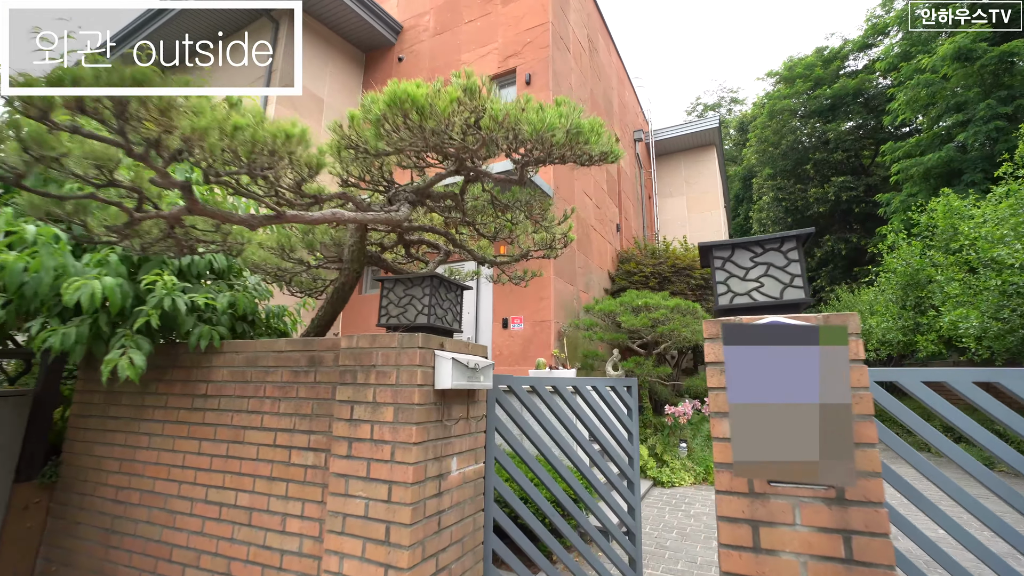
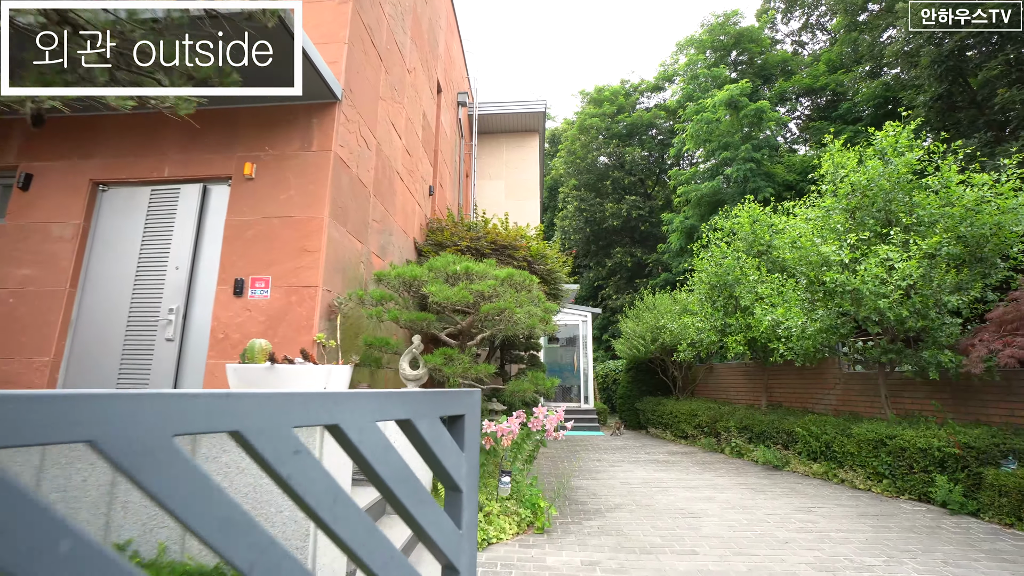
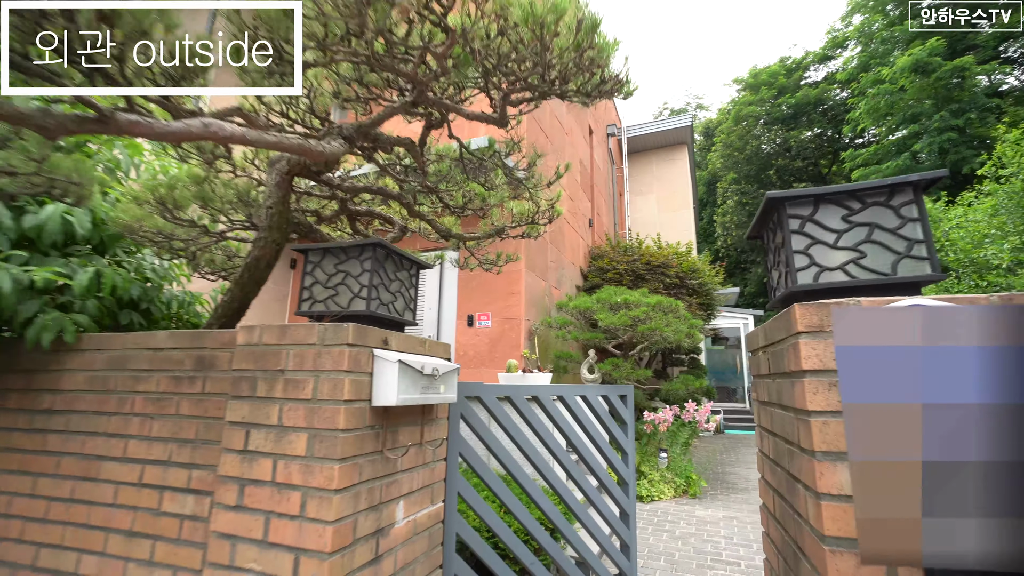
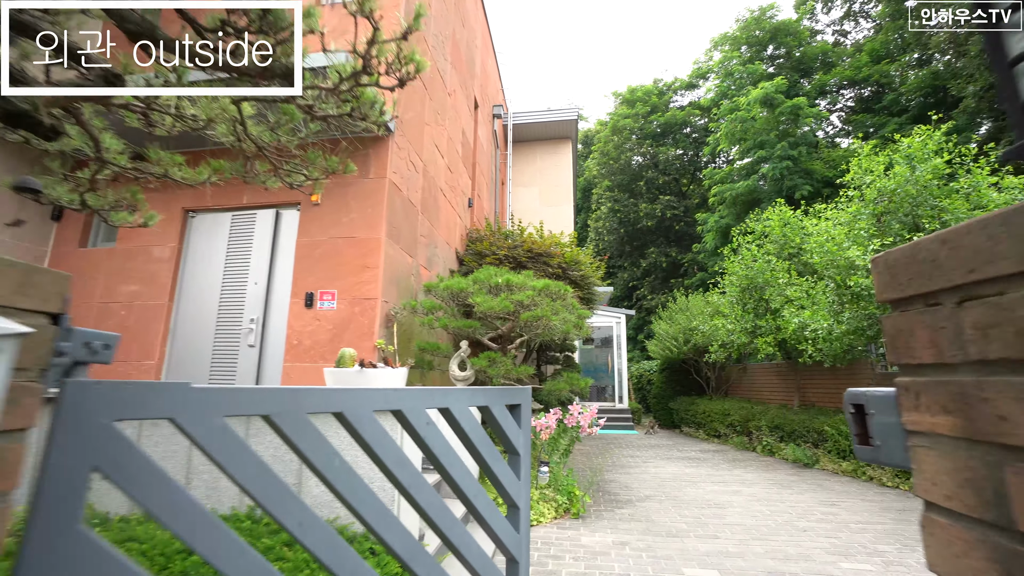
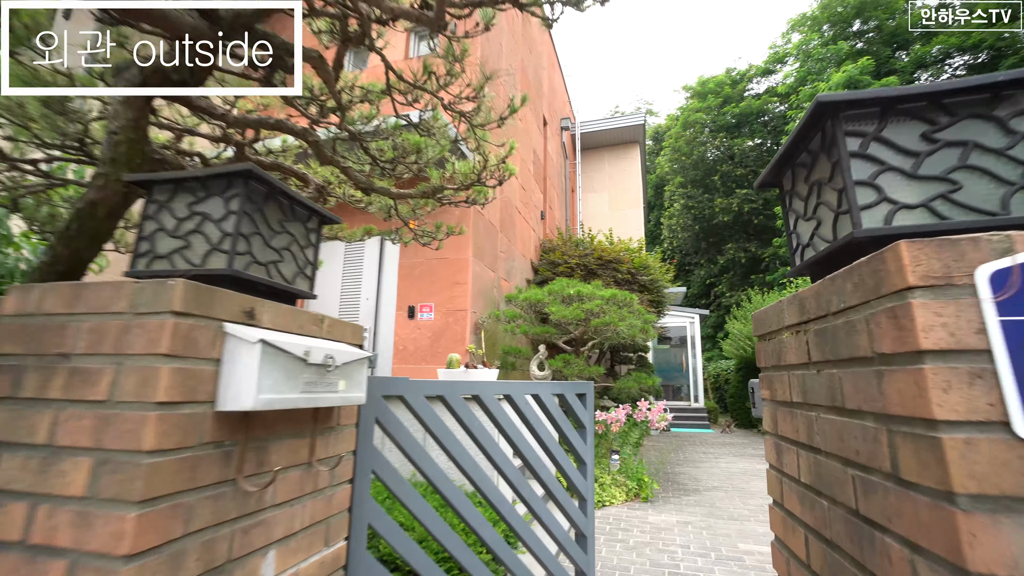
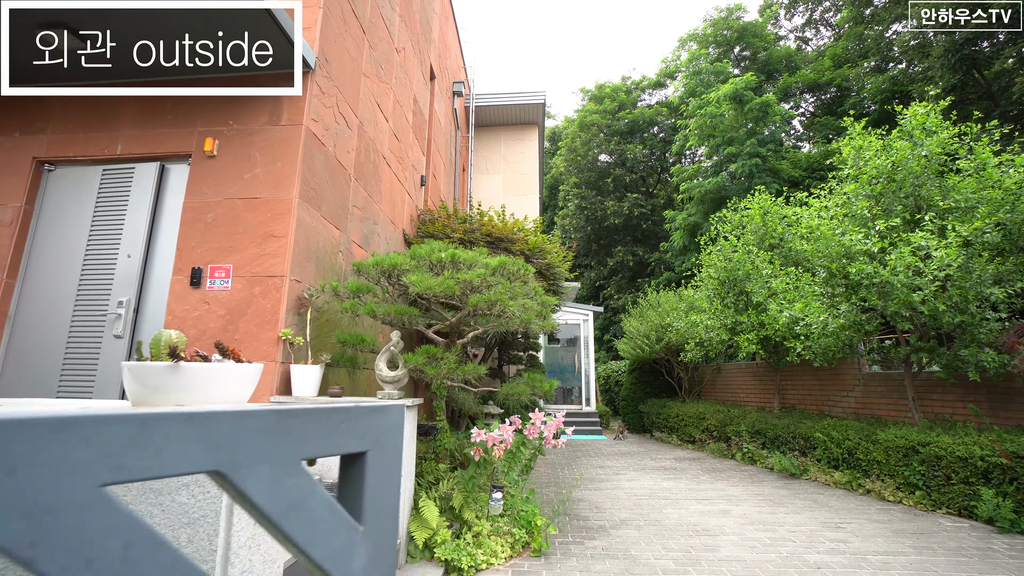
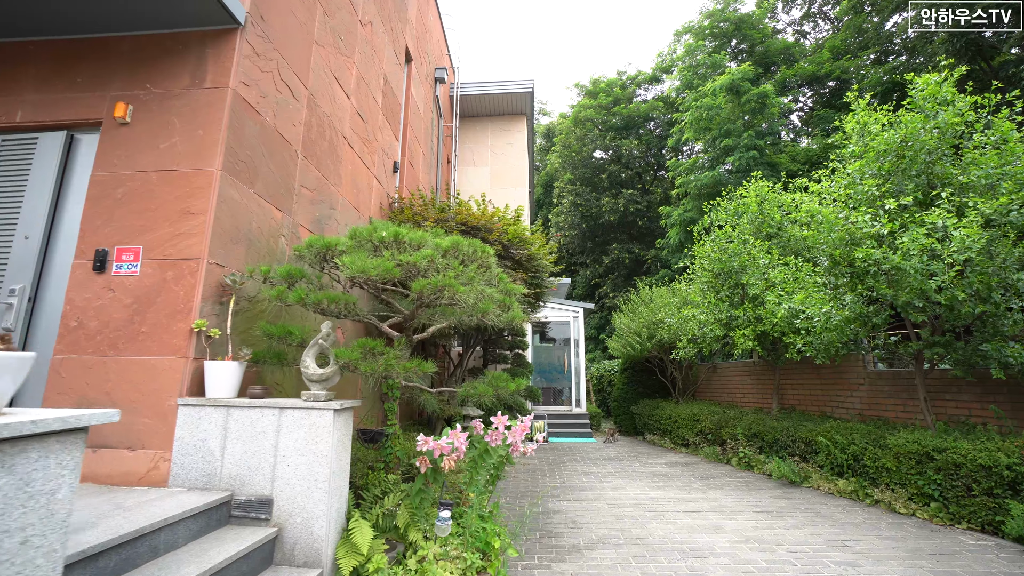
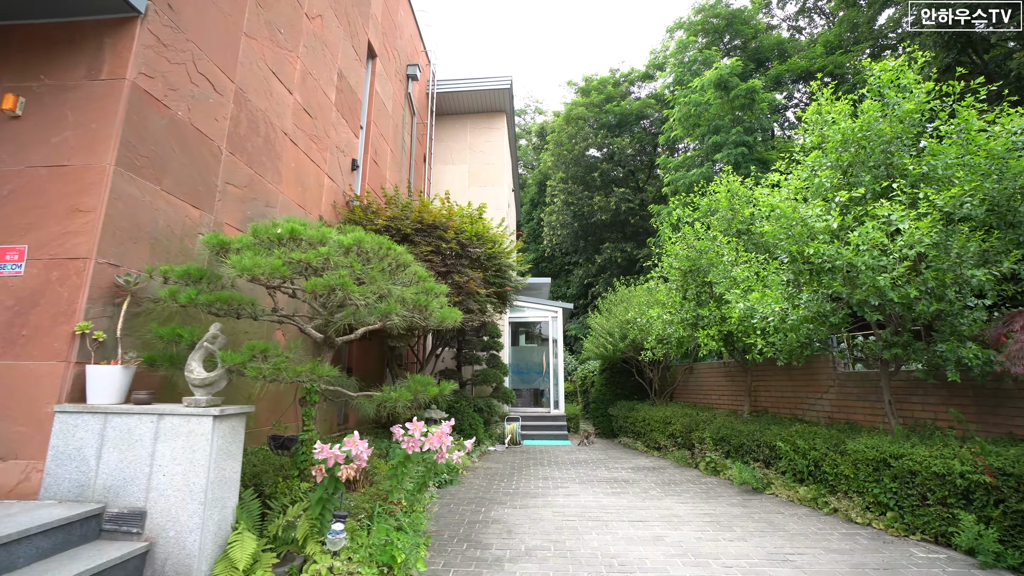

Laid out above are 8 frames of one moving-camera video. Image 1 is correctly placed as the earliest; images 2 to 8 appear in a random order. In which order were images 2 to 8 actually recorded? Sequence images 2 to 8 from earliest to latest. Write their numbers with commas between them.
3, 5, 4, 2, 6, 7, 8
